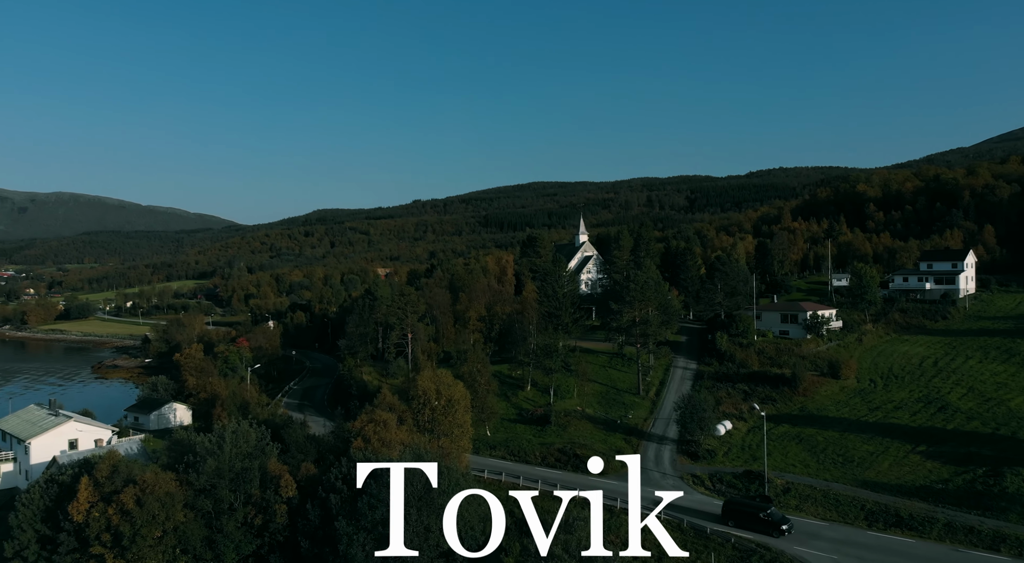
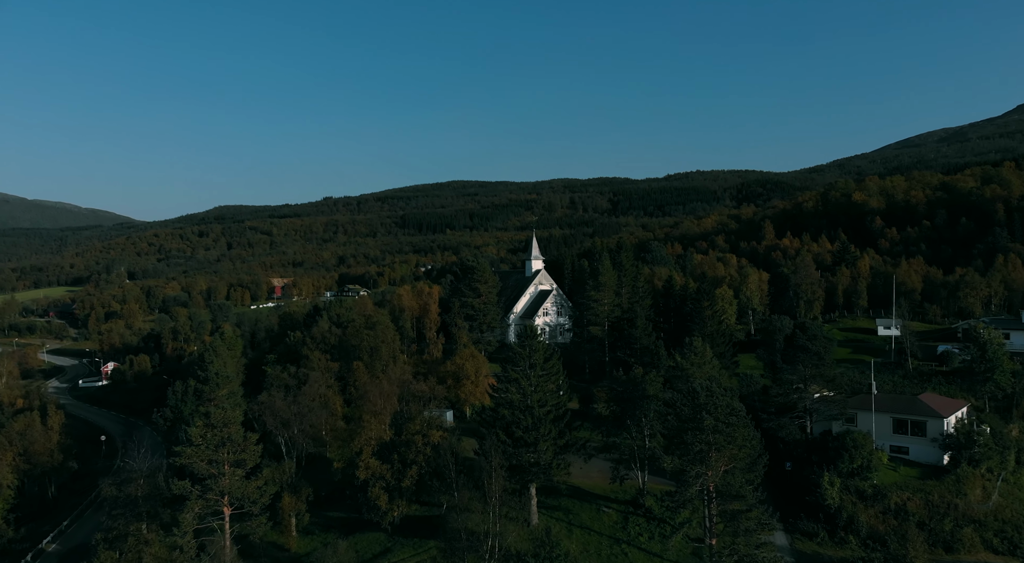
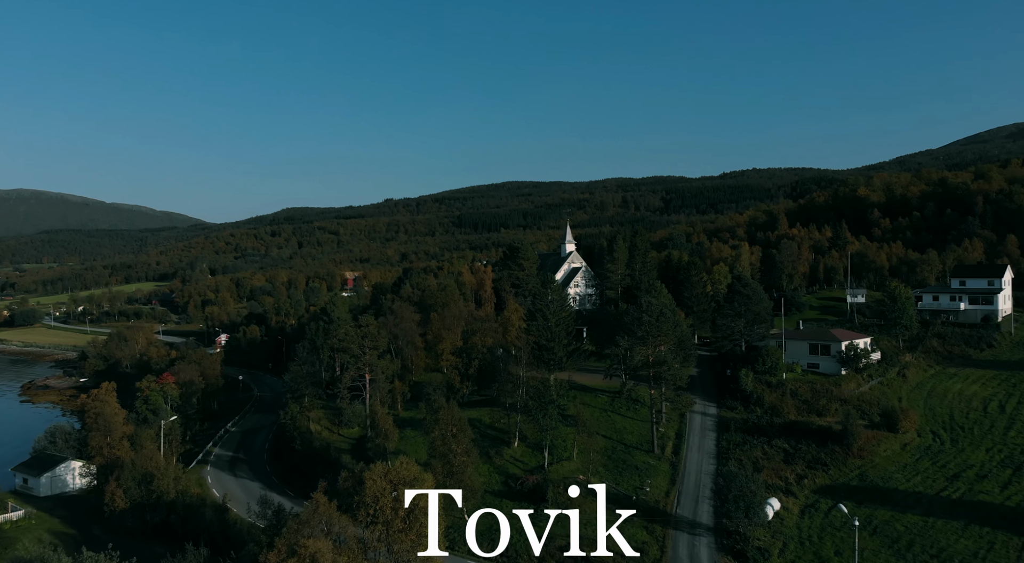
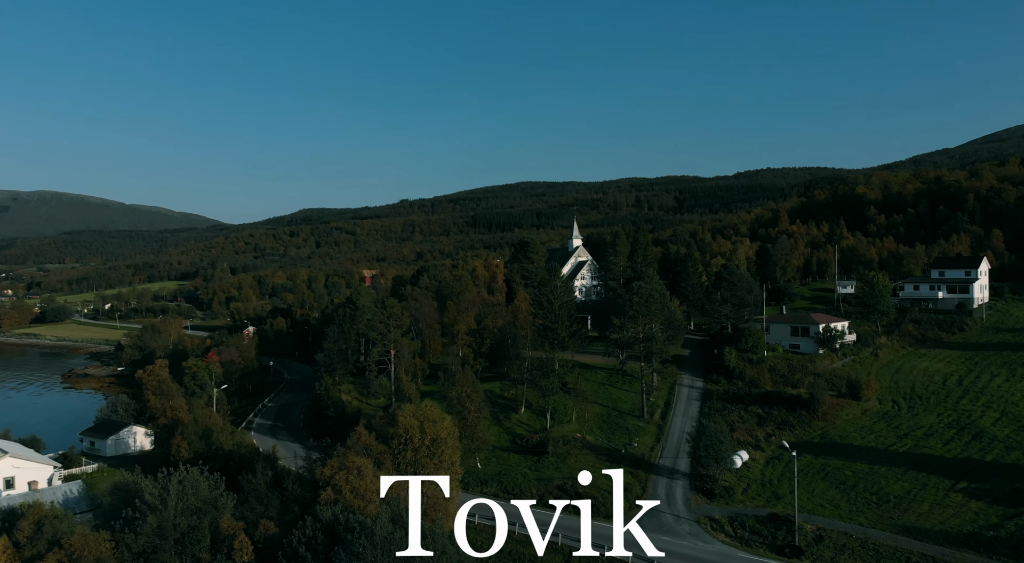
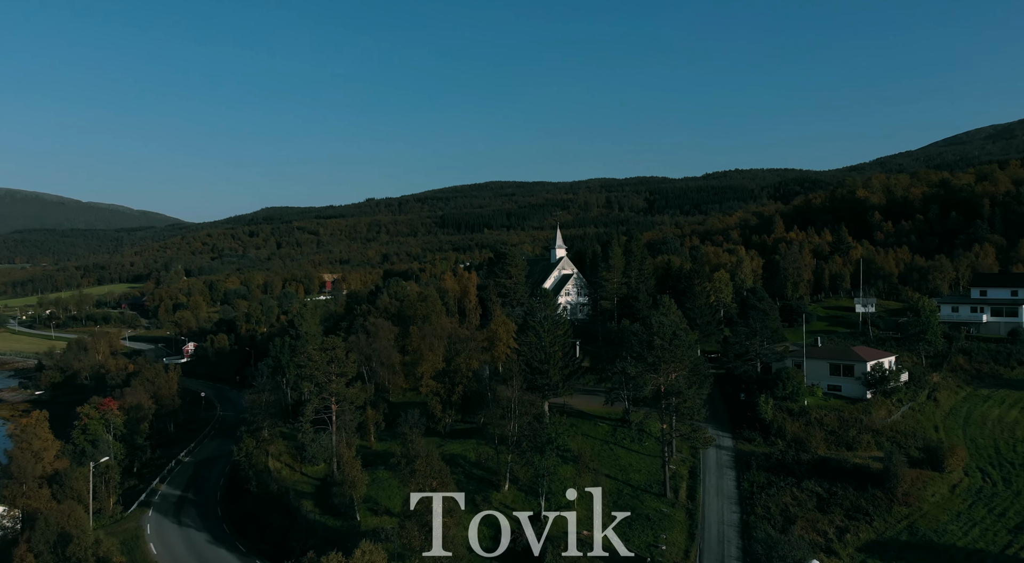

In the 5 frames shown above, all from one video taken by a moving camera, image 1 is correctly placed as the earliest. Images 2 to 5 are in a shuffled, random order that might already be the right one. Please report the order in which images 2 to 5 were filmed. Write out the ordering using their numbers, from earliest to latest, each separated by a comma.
4, 3, 5, 2
